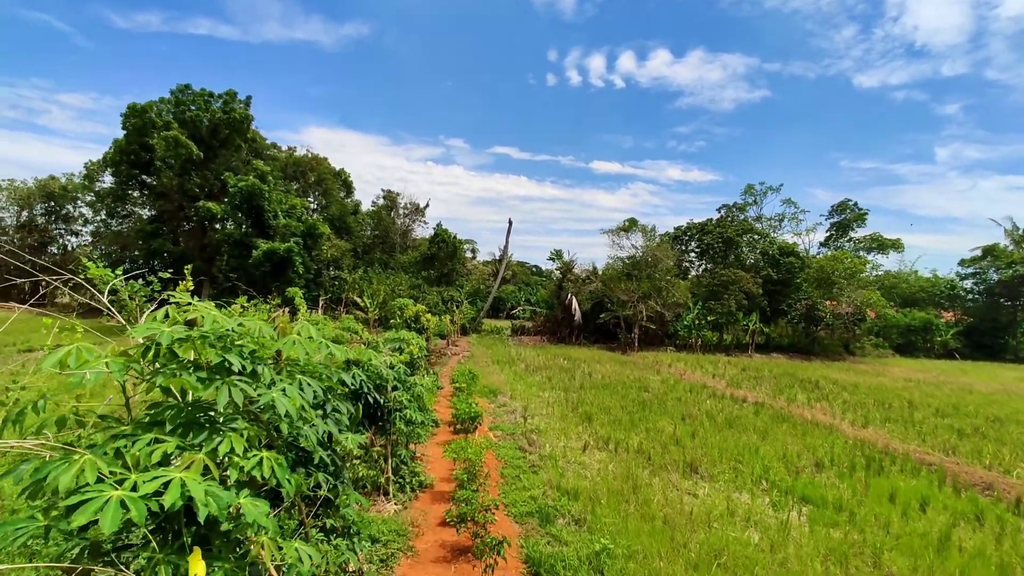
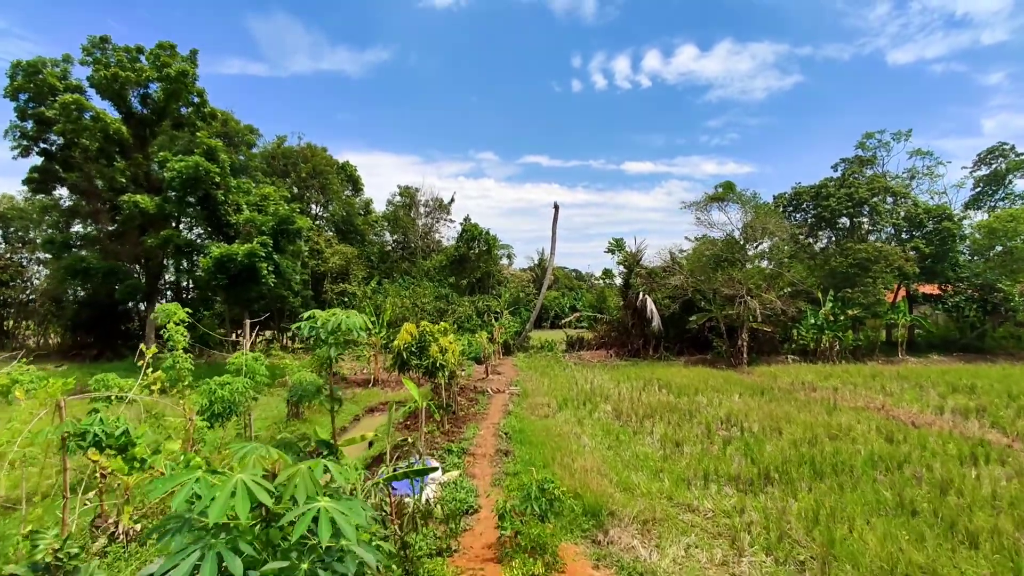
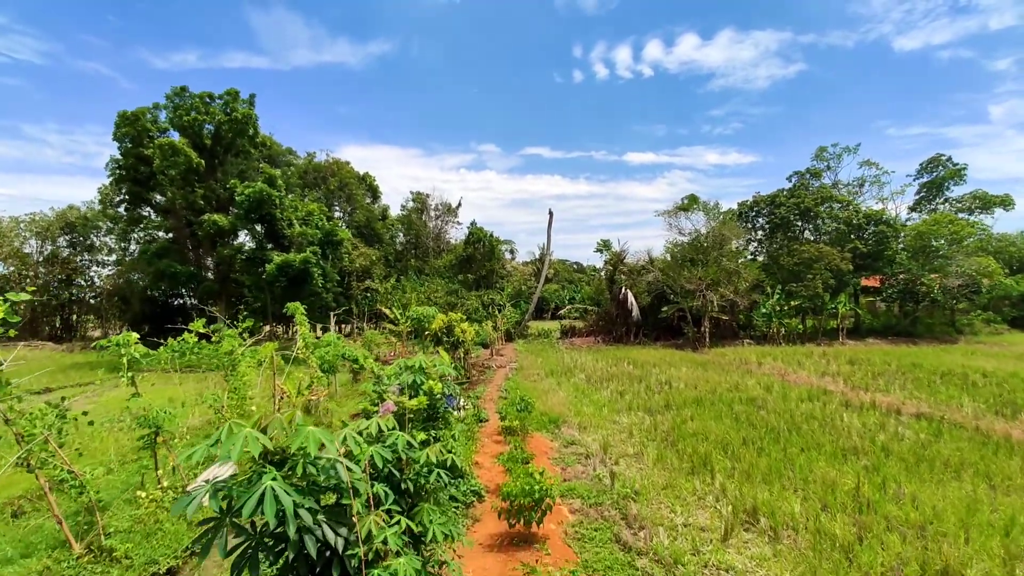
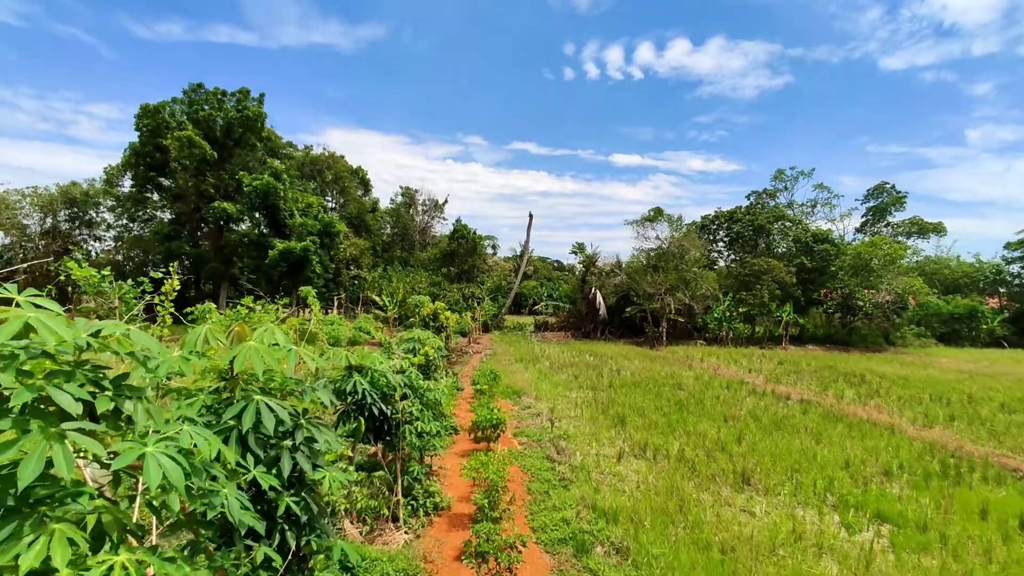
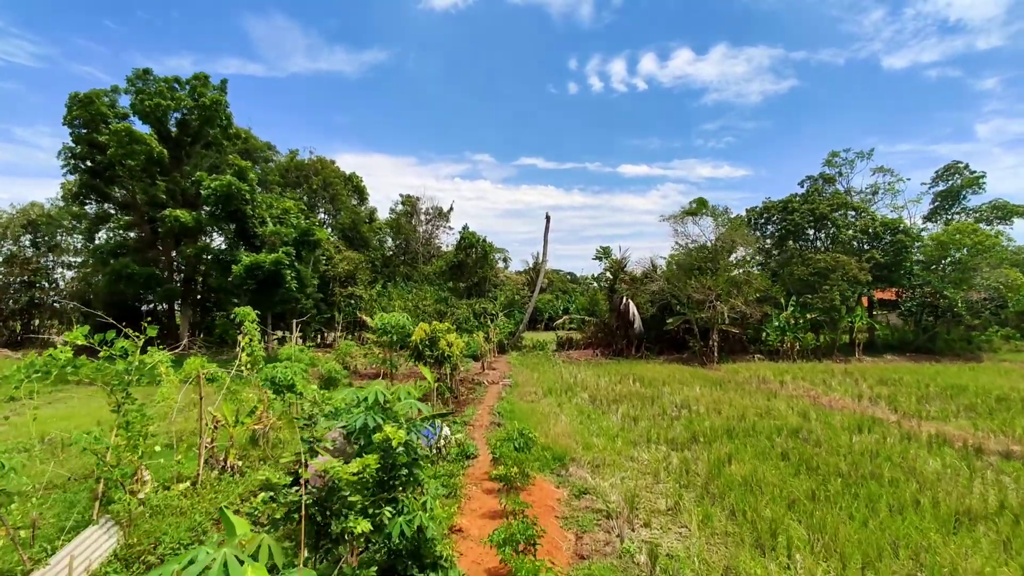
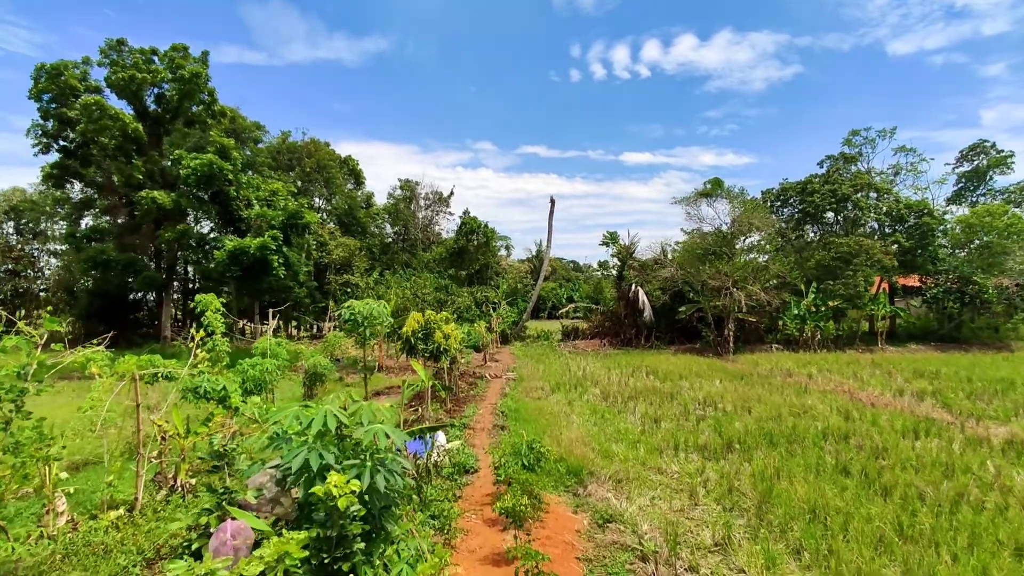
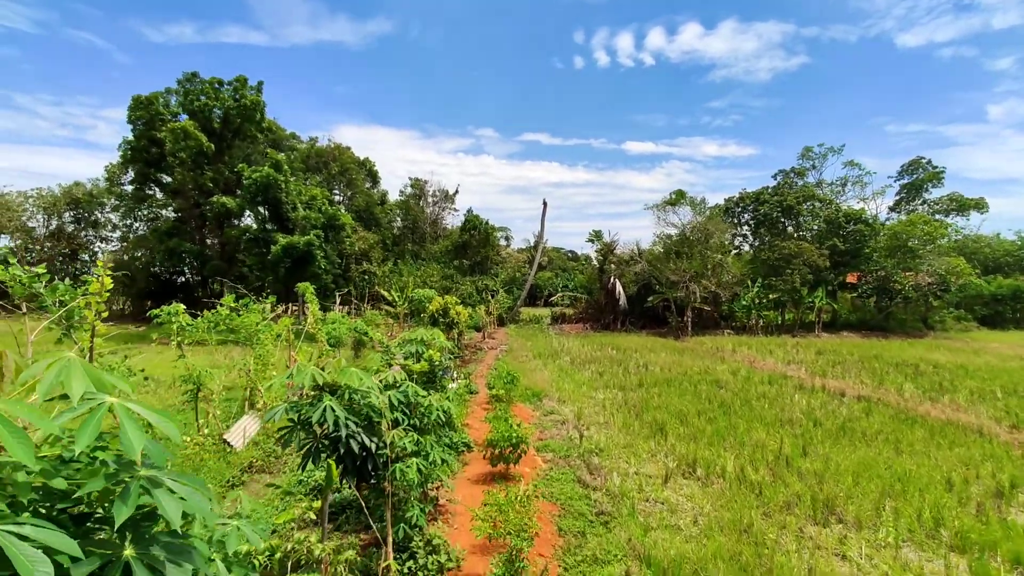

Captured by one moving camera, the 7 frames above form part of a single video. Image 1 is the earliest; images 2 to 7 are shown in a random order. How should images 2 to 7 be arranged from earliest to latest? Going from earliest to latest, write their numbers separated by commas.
4, 7, 3, 5, 6, 2
